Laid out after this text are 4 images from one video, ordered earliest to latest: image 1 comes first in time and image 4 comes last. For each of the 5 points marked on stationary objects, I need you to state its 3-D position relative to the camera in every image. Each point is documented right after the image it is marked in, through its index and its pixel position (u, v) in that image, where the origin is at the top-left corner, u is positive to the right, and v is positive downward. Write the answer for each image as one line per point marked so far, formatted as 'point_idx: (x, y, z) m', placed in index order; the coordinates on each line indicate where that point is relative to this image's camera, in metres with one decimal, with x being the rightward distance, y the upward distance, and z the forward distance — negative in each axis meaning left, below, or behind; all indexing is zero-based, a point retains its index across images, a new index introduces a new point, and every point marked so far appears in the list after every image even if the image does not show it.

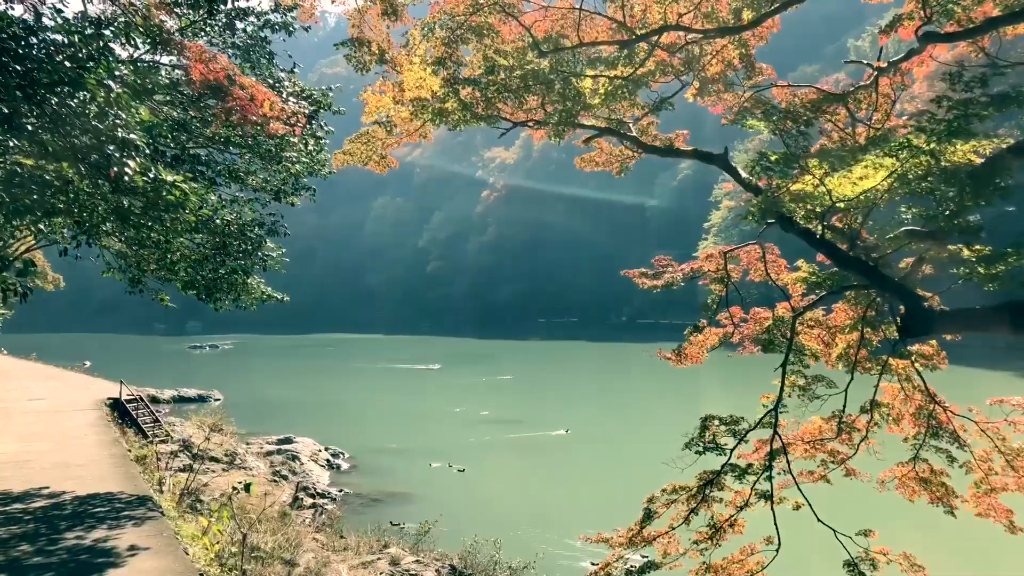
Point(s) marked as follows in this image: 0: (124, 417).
0: (-5.8, -1.9, +14.4) m
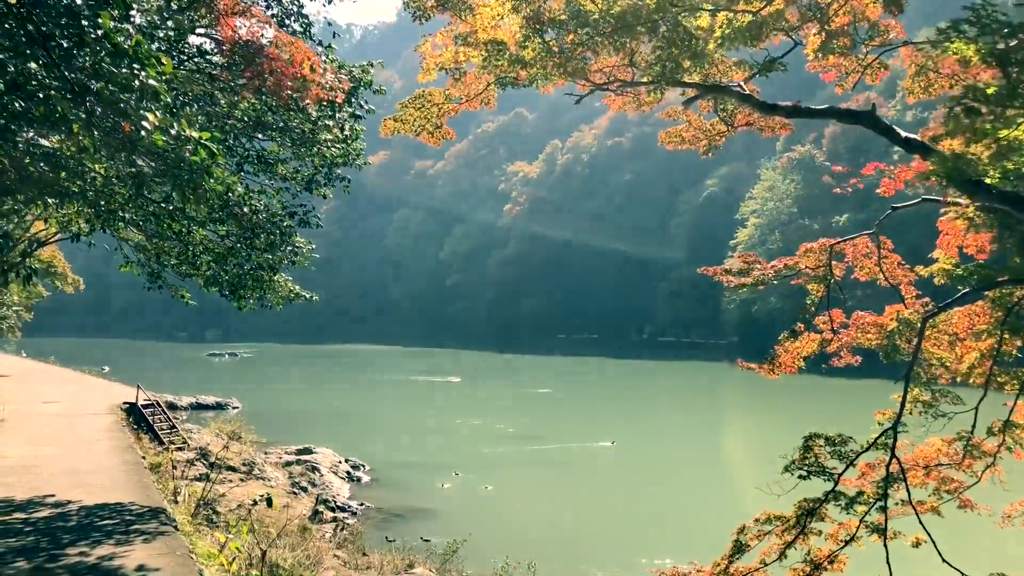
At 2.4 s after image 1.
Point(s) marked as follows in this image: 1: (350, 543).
0: (-5.4, -2.0, +13.9) m
1: (-1.8, -2.8, +10.6) m
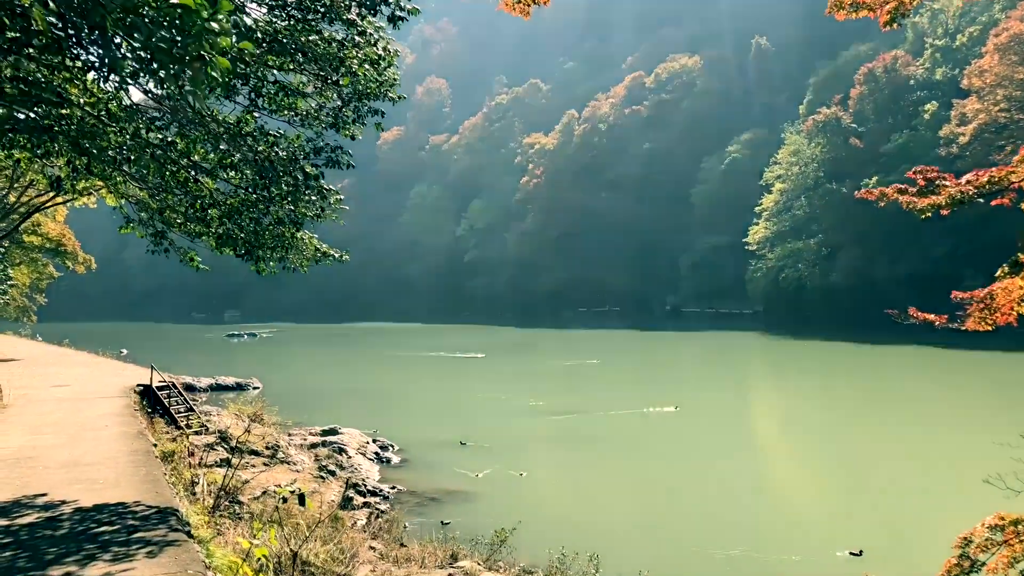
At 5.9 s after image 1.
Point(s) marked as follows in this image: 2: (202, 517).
0: (-4.8, -1.6, +13.0) m
1: (-1.3, -2.5, +9.7) m
2: (-2.0, -1.5, +6.3) m
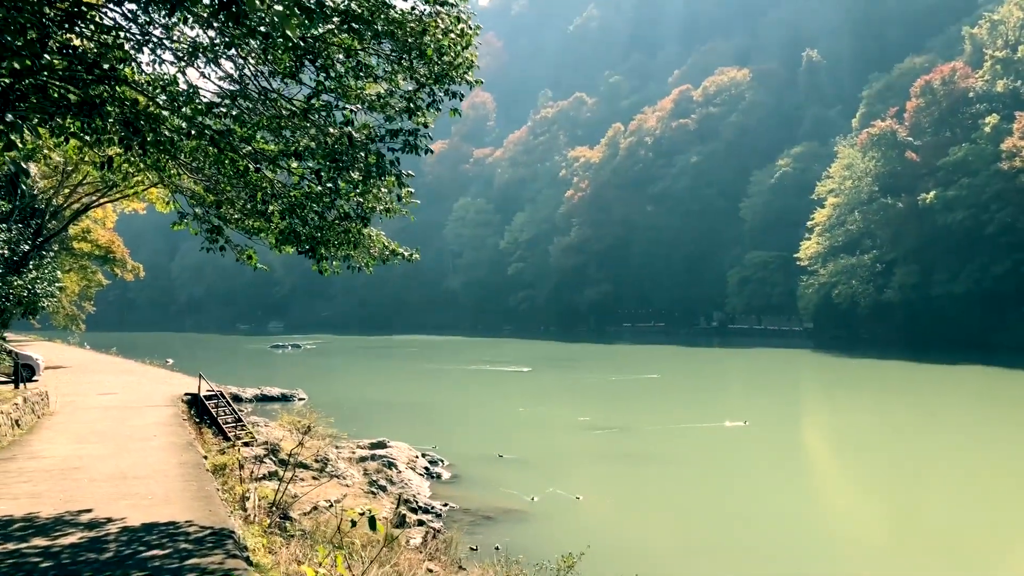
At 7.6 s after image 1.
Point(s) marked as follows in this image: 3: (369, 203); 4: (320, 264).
0: (-4.1, -1.7, +12.7) m
1: (-0.7, -2.5, +9.1) m
2: (-1.6, -1.5, +5.9) m
3: (-1.1, +0.6, +6.9) m
4: (-1.4, +0.1, +6.9) m
